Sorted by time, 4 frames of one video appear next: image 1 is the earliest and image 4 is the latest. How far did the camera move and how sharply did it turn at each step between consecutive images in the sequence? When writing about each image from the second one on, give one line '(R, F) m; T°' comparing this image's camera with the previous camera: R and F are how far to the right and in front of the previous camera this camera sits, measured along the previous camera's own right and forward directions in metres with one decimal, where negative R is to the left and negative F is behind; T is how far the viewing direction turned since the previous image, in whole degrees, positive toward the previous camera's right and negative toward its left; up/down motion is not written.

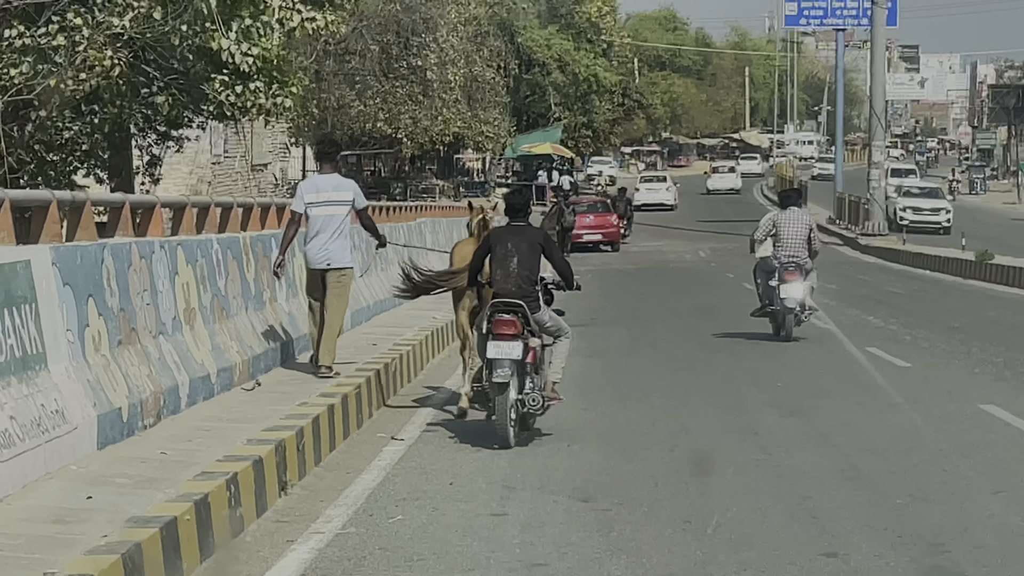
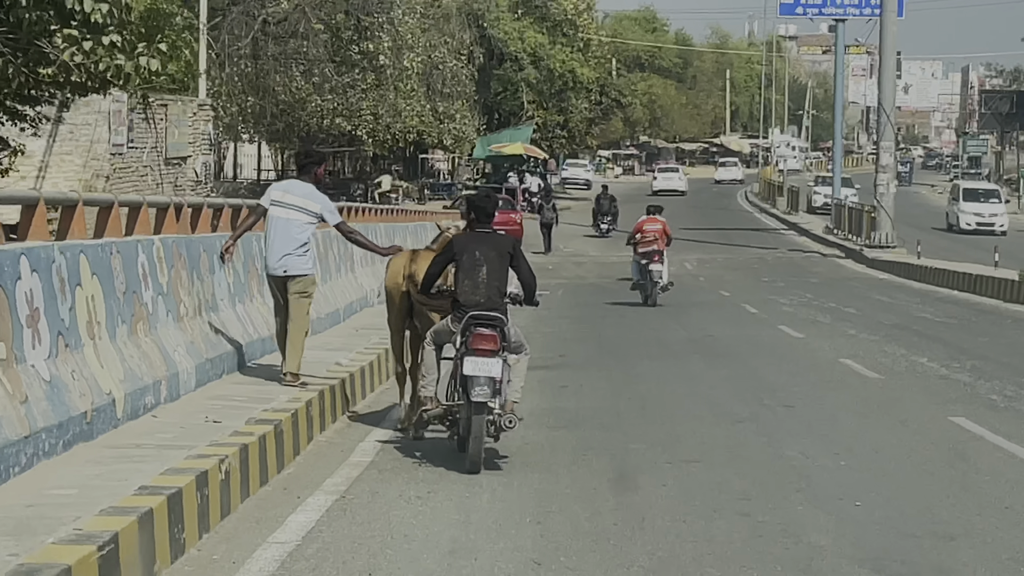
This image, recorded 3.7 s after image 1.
(+0.2, +4.5) m; +1°
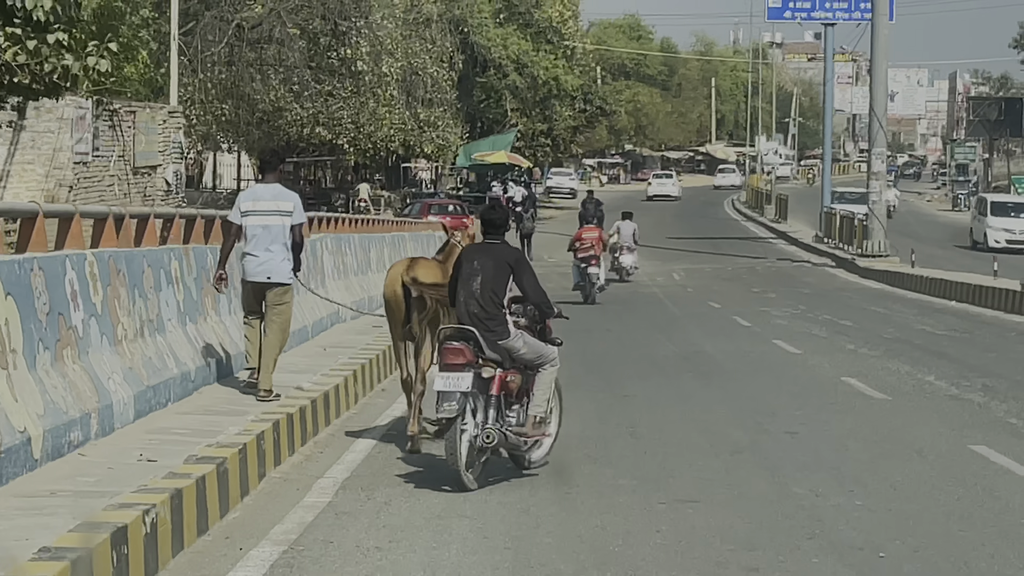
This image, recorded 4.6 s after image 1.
(0.0, +0.9) m; 0°
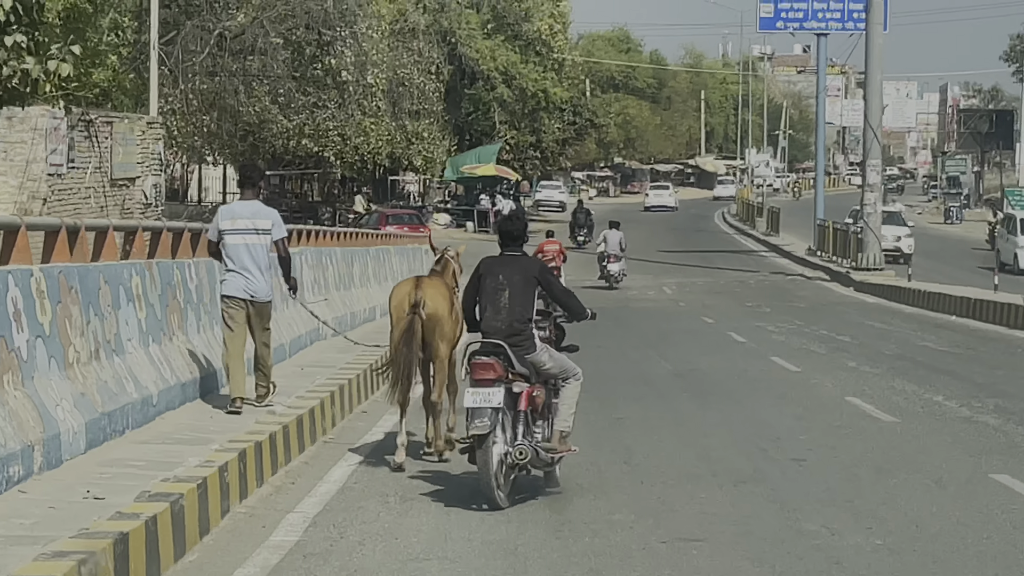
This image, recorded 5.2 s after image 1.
(0.0, +0.7) m; 0°
